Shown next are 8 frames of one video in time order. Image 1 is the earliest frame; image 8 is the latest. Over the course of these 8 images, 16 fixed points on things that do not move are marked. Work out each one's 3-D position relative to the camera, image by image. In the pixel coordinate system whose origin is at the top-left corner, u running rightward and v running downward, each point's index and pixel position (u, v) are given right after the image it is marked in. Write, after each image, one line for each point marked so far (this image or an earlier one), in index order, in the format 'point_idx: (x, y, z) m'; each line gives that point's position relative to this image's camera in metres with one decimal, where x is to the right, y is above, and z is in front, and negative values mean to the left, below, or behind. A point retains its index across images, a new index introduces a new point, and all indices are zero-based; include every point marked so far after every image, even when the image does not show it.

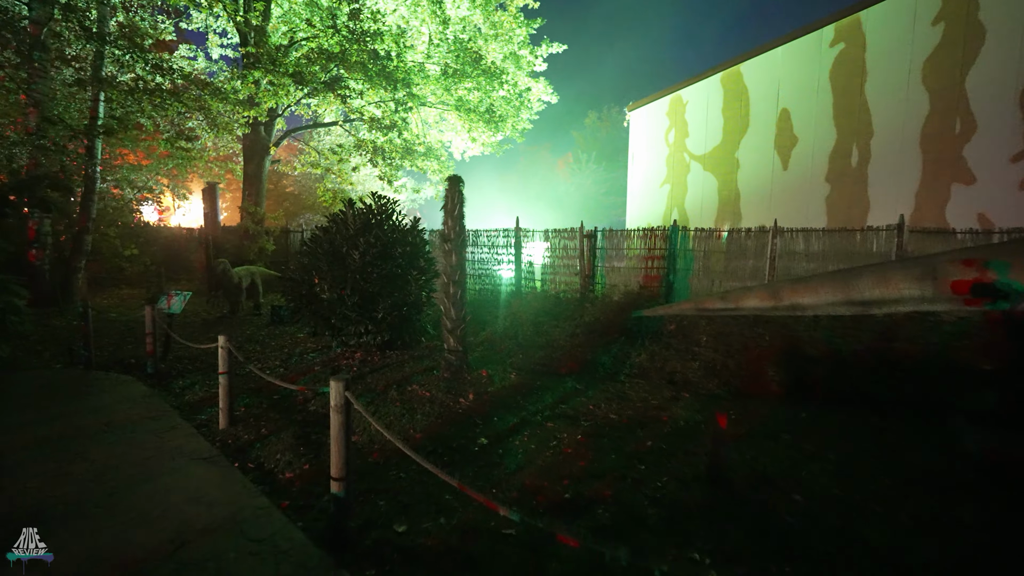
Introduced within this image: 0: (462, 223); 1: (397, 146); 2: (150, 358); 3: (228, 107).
0: (-0.7, +0.9, +6.2) m
1: (-3.4, +4.2, +13.8) m
2: (-5.3, -1.0, +6.8) m
3: (-7.4, +4.8, +12.2) m
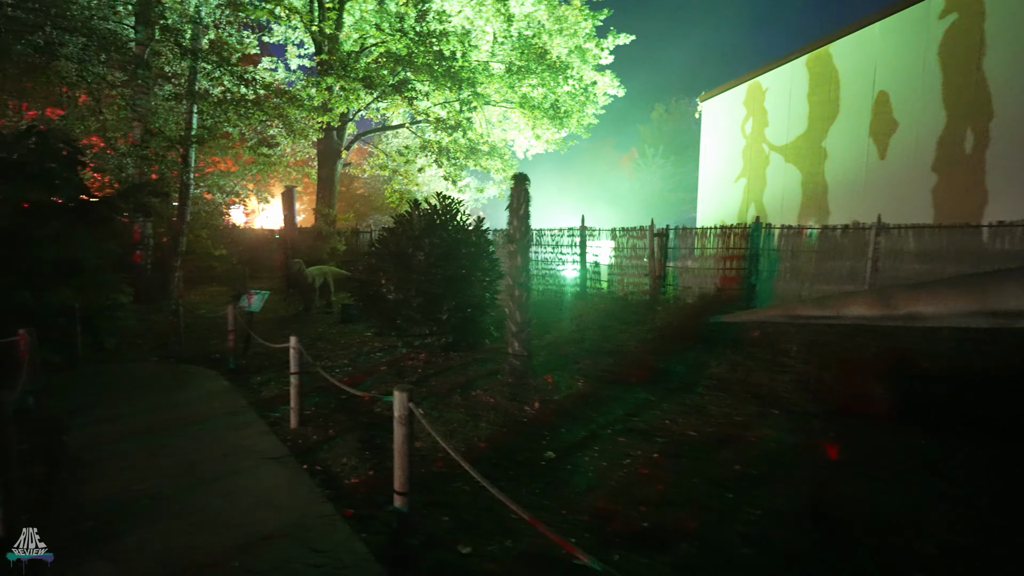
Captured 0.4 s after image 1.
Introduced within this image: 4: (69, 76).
0: (+0.2, +0.8, +5.9) m
1: (-1.4, +4.2, +13.8) m
2: (-4.3, -1.0, +7.1) m
3: (-5.7, +4.8, +12.8) m
4: (-10.1, +4.8, +10.6) m
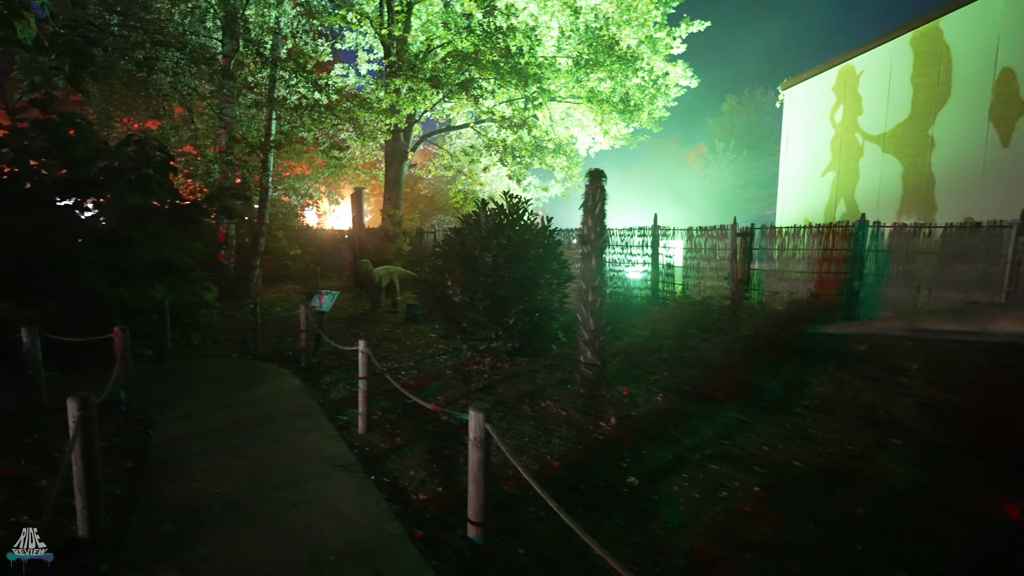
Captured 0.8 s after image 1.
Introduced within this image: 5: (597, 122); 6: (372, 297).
0: (+1.1, +0.8, +5.5) m
1: (+0.5, +4.2, +13.6) m
2: (-3.3, -1.0, +7.3) m
3: (-3.9, +4.8, +13.1) m
4: (-8.5, +4.9, +11.4) m
5: (+2.8, +5.3, +14.9) m
6: (-3.4, -0.2, +11.3) m
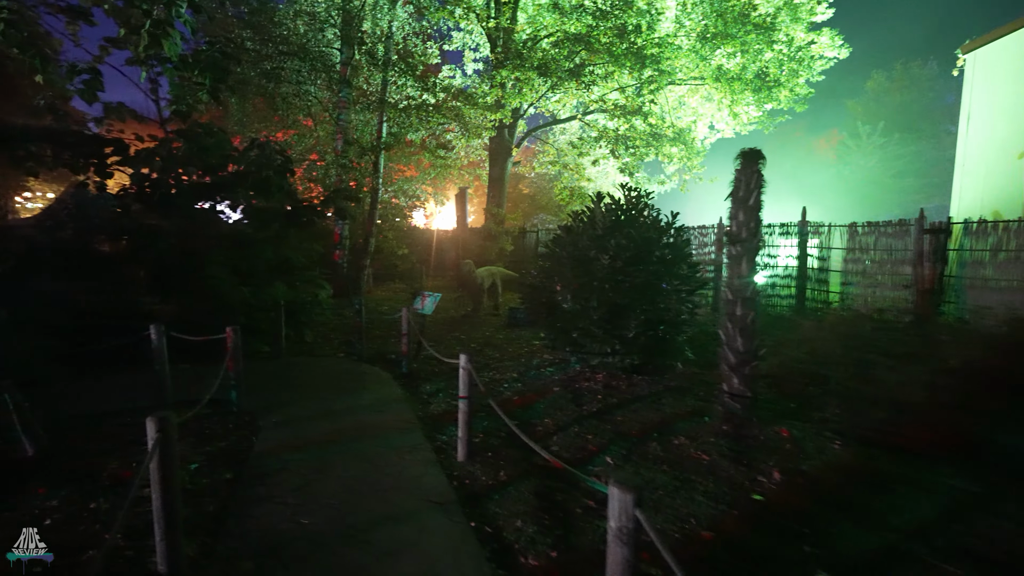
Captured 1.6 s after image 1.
0: (+2.3, +0.7, +4.3) m
1: (+3.4, +4.1, +12.3) m
2: (-1.6, -1.0, +6.9) m
3: (-0.9, +4.8, +12.7) m
4: (-5.8, +4.9, +12.1) m
5: (+6.0, +5.2, +13.1) m
6: (-0.9, -0.2, +10.9) m
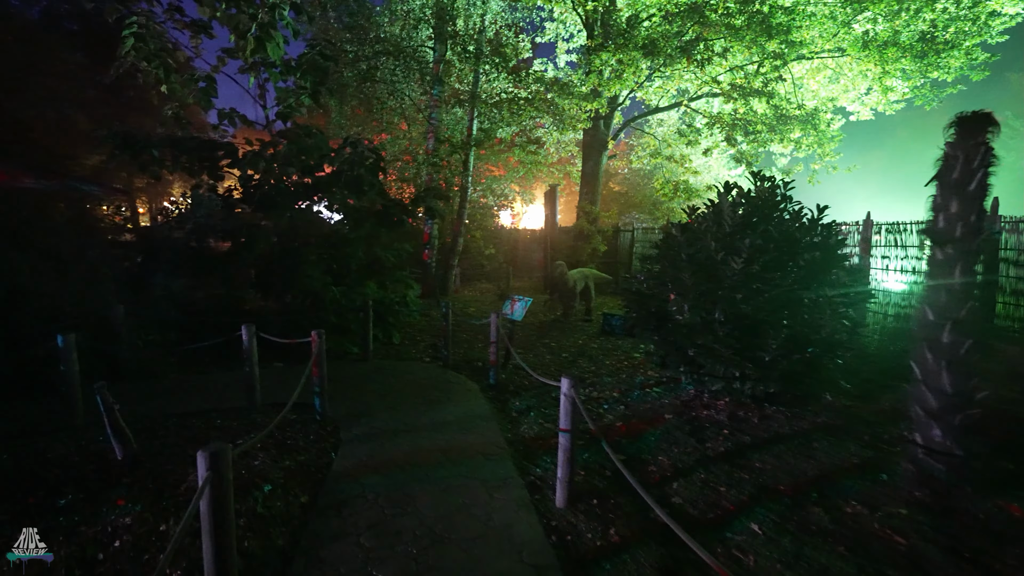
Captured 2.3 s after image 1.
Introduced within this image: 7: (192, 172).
0: (+3.2, +0.6, +3.1) m
1: (+5.7, +3.9, +10.8) m
2: (-0.3, -1.1, +6.4) m
3: (+1.6, +4.7, +11.9) m
4: (-3.4, +5.0, +12.2) m
5: (+8.4, +5.0, +11.1) m
6: (+1.1, -0.3, +10.2) m
7: (-5.8, +2.1, +8.5) m
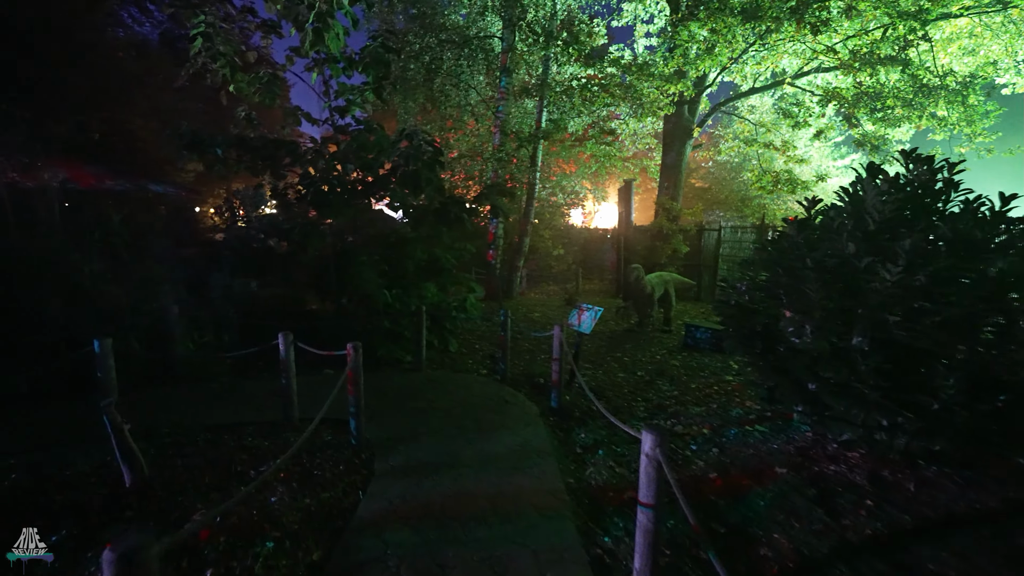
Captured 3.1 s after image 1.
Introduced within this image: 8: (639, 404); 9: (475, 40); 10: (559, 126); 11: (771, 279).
0: (+3.4, +0.4, +1.7) m
1: (+7.2, +3.7, +8.9) m
2: (+0.5, -1.2, +5.5) m
3: (+3.2, +4.6, +10.7) m
4: (-1.6, +4.9, +11.6) m
5: (+9.9, +4.7, +8.8) m
6: (+2.5, -0.4, +9.0) m
7: (-4.6, +2.1, +8.4) m
8: (+1.5, -1.4, +5.7) m
9: (-0.9, +6.0, +11.1) m
10: (+1.1, +3.9, +11.0) m
11: (+2.4, +0.1, +4.3) m
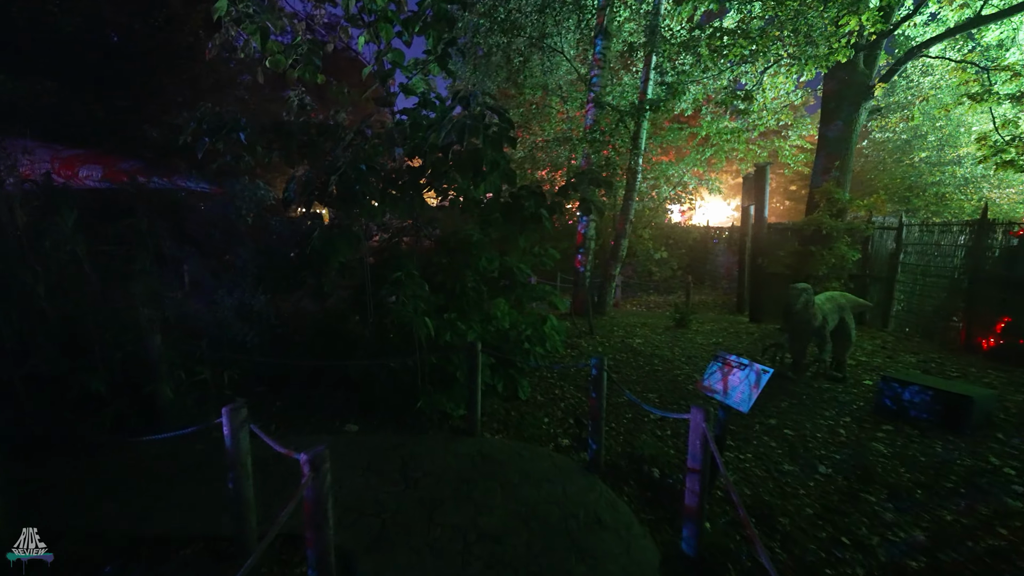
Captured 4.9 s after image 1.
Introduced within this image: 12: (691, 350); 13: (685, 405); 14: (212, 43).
0: (+3.3, 0.0, -1.2) m
1: (+8.5, +3.3, +5.1) m
2: (+1.2, -1.5, +3.0) m
3: (+4.9, +4.2, +7.6) m
4: (+0.4, +4.6, +9.5) m
5: (+11.1, +4.2, +4.5) m
6: (+3.8, -0.8, +6.1) m
7: (-3.3, +1.9, +6.8) m
8: (+2.2, -1.8, +3.1) m
9: (+1.0, +5.7, +8.8) m
10: (+2.9, +3.5, +8.4) m
11: (+2.8, -0.3, +1.5) m
12: (+3.0, -1.1, +7.9) m
13: (+2.1, -1.4, +5.7) m
14: (-4.3, +3.5, +6.7) m
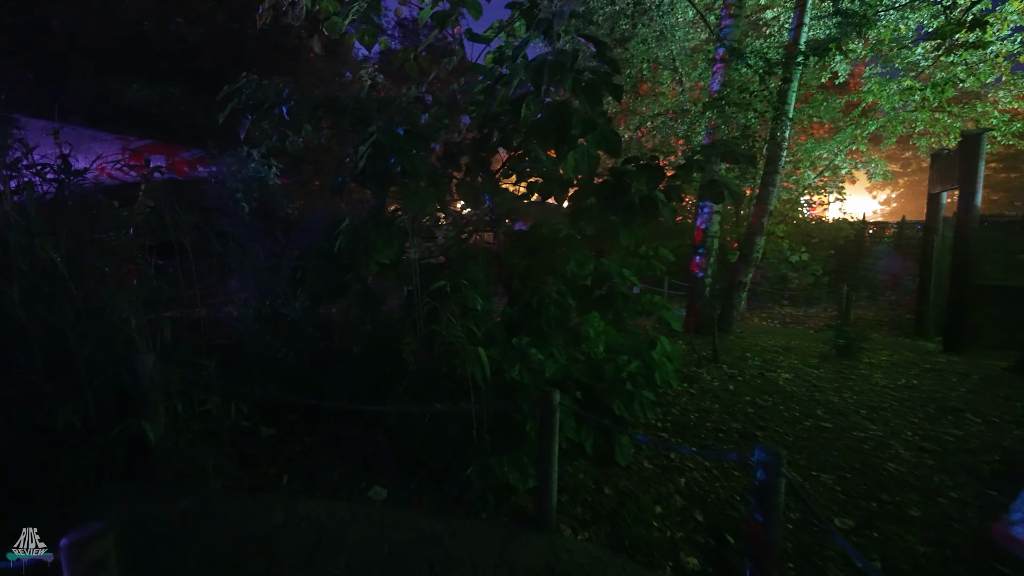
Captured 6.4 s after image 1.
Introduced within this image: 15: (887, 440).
0: (+2.7, -0.2, -3.5) m
1: (+9.1, +2.9, +1.6) m
2: (+1.4, -1.7, +1.1) m
3: (+6.1, +4.0, +4.8) m
4: (+2.1, +4.5, +7.5) m
5: (+11.6, +3.8, +0.5) m
6: (+4.6, -1.0, +3.6) m
7: (-2.1, +1.8, +5.7) m
8: (+2.4, -2.0, +0.9) m
9: (+2.6, +5.5, +6.7) m
10: (+4.3, +3.3, +5.9) m
11: (+2.7, -0.5, -0.8) m
12: (+4.2, -1.3, +5.5) m
13: (+2.9, -1.6, +3.5) m
14: (-3.1, +3.5, +5.8) m
15: (+3.6, -1.5, +4.5) m
